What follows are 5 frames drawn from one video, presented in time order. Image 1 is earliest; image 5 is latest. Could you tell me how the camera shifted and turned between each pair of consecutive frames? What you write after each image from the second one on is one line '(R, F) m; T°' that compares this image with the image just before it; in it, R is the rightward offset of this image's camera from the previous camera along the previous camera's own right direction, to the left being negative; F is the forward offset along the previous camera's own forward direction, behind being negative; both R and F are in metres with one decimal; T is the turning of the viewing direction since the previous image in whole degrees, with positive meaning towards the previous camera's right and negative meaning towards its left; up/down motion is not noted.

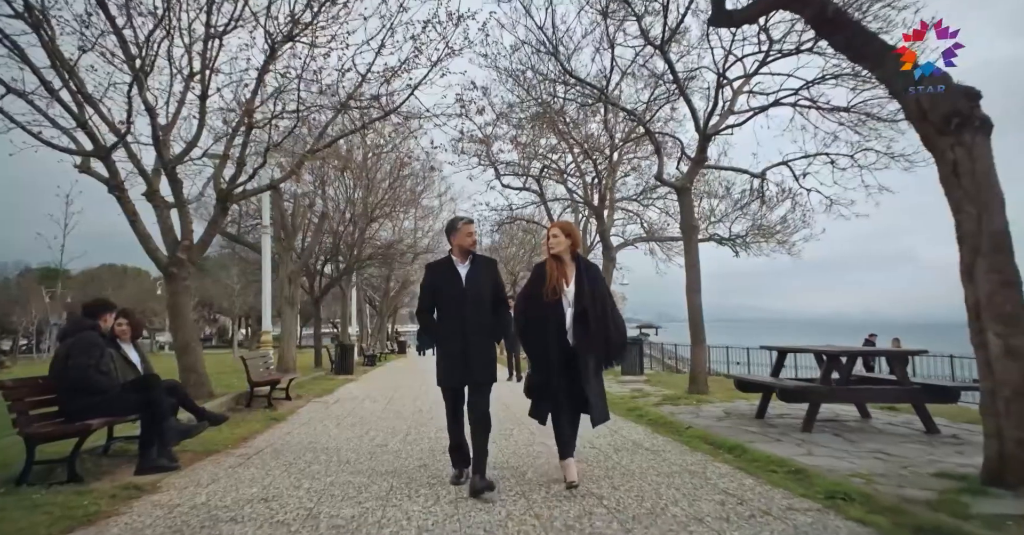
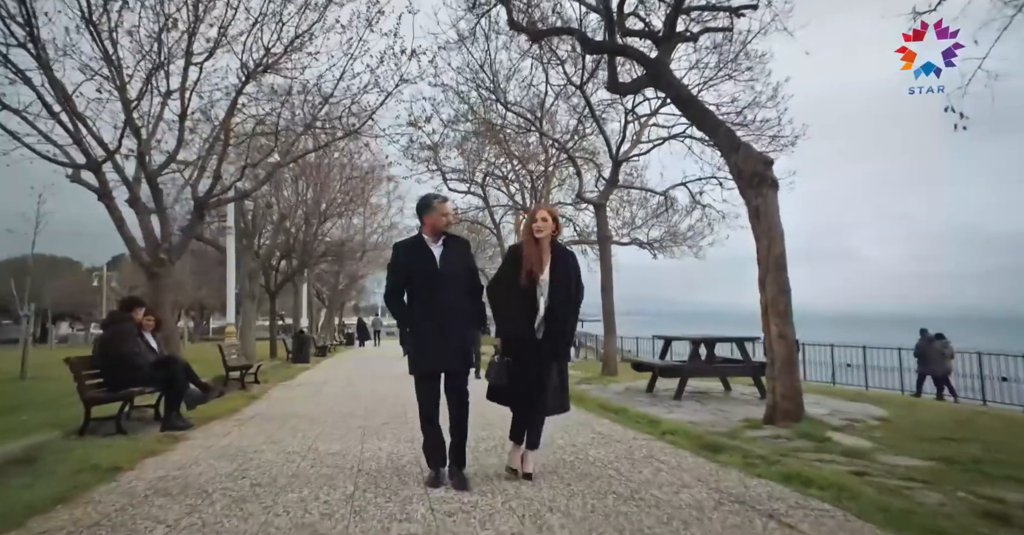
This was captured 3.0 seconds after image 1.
(+0.1, -2.3) m; +5°
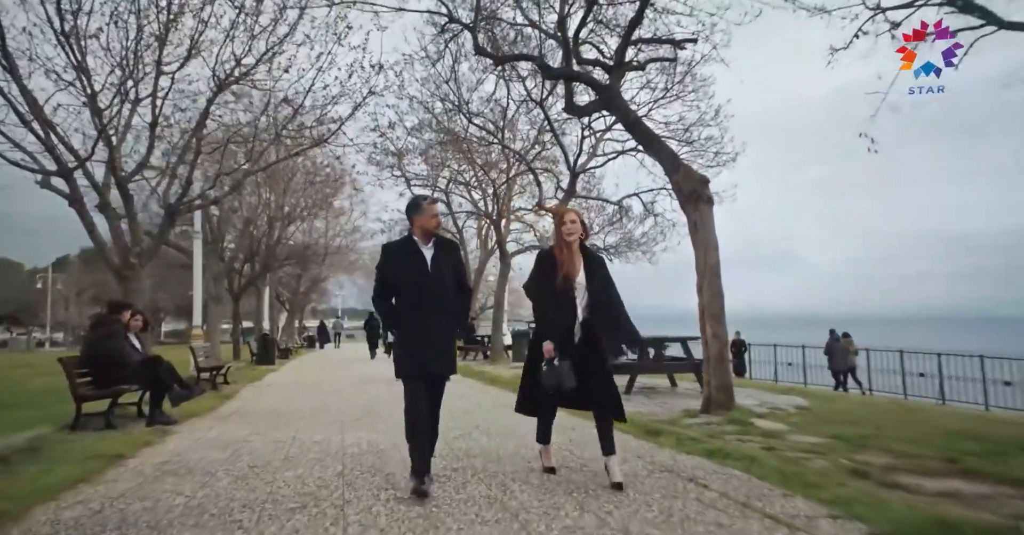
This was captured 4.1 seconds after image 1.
(-0.1, -0.9) m; +4°
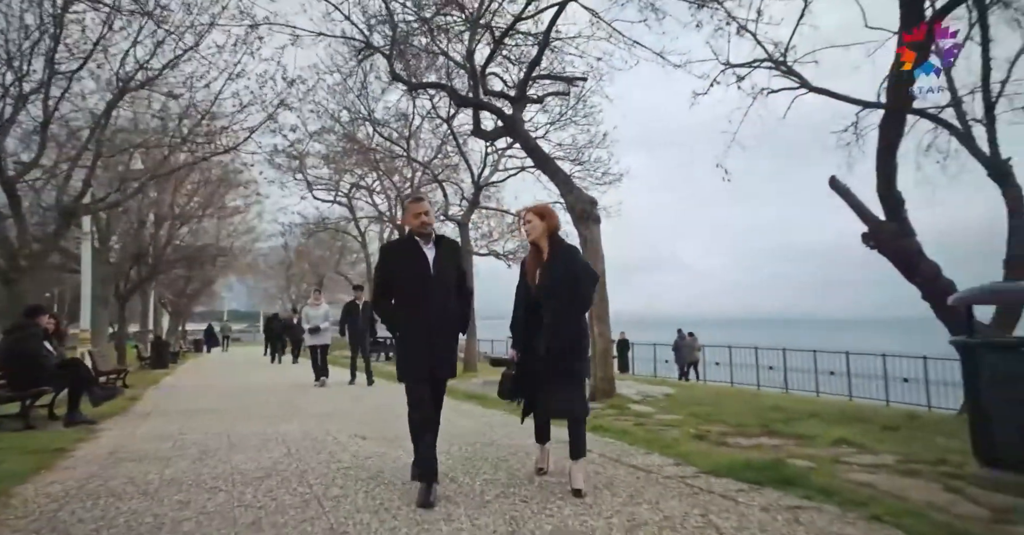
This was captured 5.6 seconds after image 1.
(-0.3, -1.2) m; +10°
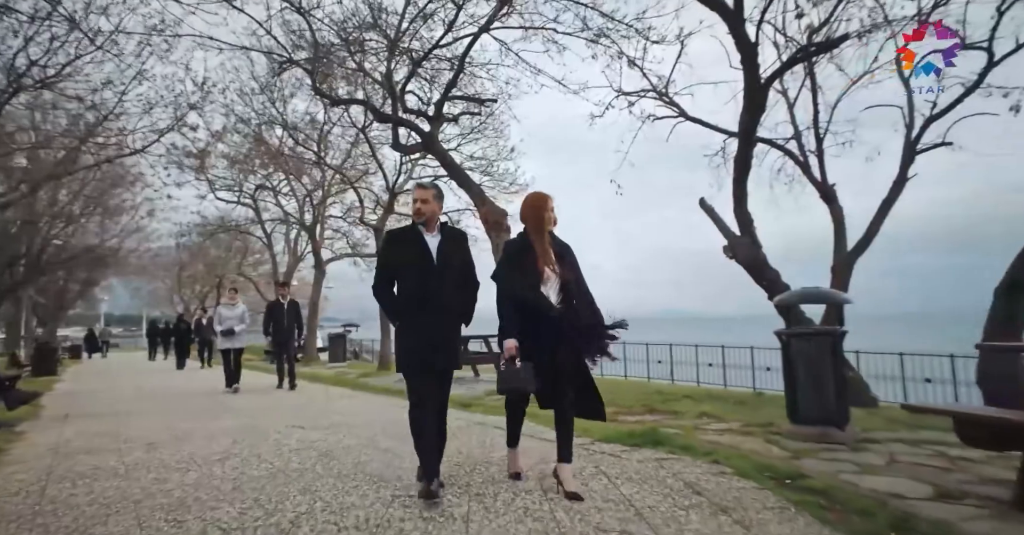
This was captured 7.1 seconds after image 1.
(-0.3, -1.1) m; +9°
